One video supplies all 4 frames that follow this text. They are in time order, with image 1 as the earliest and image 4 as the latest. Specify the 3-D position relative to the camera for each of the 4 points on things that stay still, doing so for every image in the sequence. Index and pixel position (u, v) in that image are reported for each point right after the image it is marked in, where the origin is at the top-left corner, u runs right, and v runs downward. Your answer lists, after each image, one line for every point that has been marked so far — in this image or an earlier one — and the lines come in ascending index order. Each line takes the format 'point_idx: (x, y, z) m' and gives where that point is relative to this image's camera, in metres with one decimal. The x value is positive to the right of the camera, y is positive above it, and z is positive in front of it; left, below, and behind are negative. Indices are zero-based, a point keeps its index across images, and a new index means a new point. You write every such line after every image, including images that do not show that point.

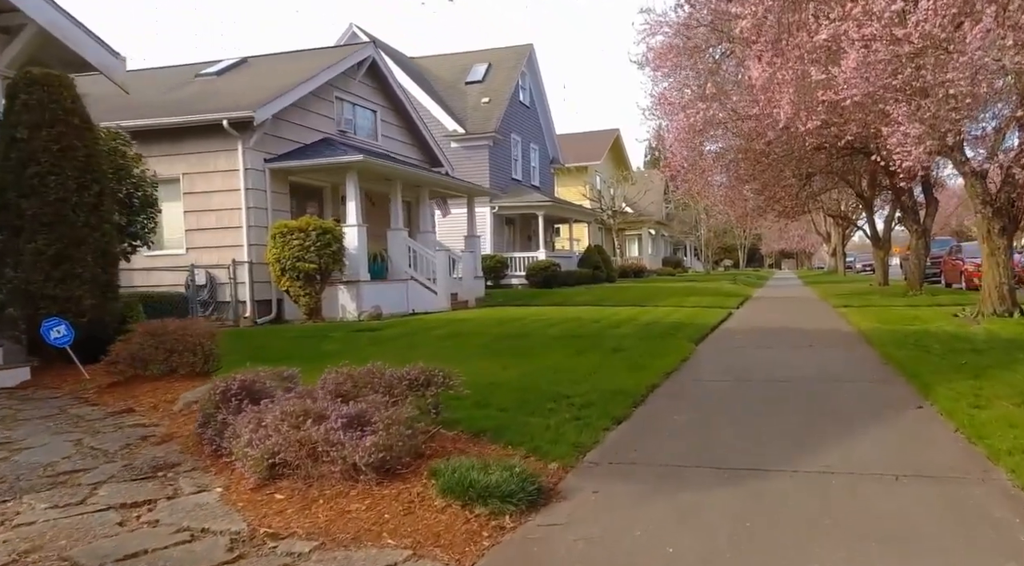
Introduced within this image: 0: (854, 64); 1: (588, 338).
0: (+4.6, +3.0, +11.7) m
1: (+0.9, -0.7, +11.0) m
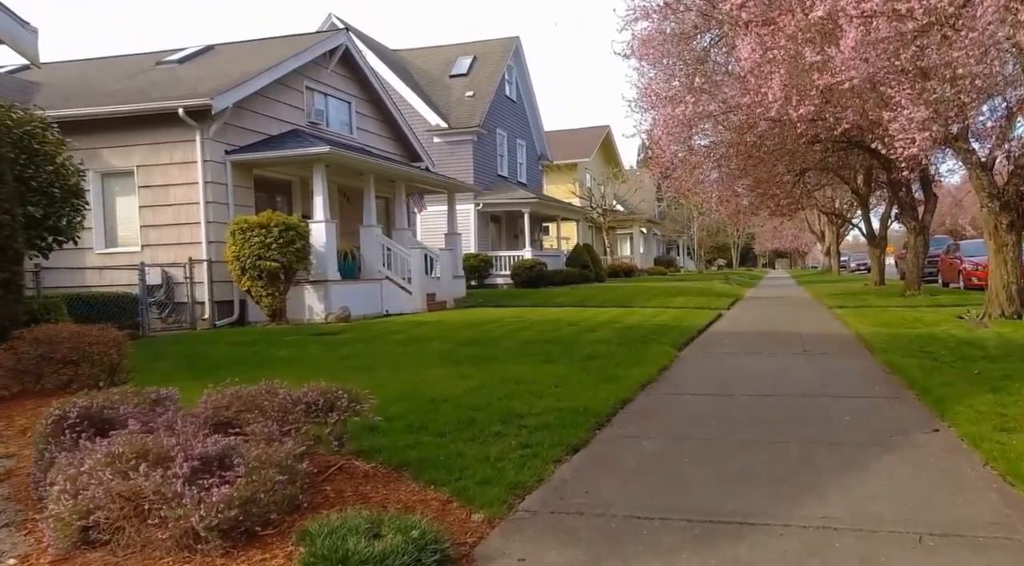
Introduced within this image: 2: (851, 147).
0: (+4.2, +3.0, +10.8) m
1: (+0.5, -0.7, +10.0) m
2: (+7.7, +3.1, +19.9) m
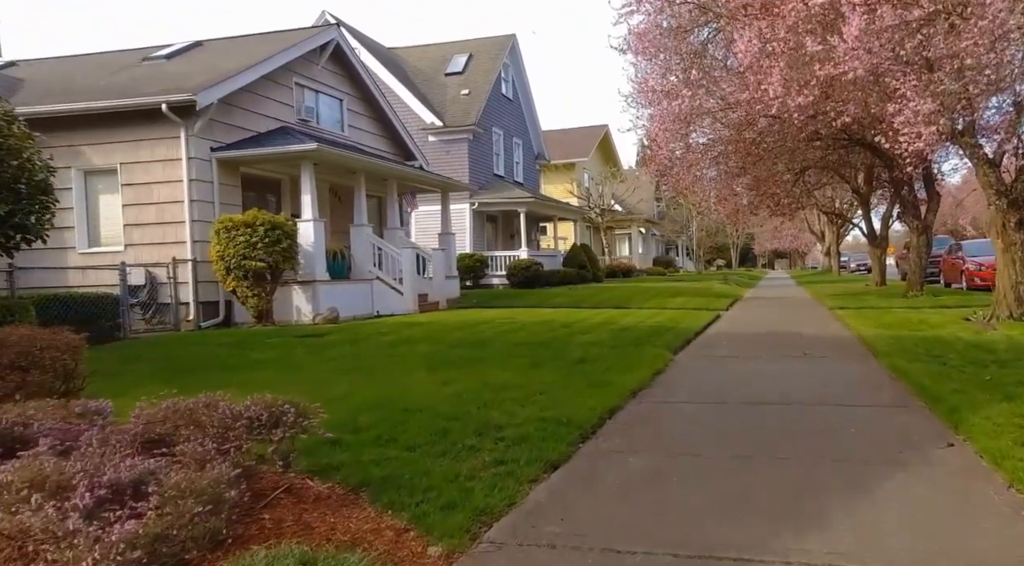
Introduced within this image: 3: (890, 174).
0: (+4.1, +3.0, +10.4) m
1: (+0.4, -0.7, +9.6) m
2: (+7.6, +3.1, +19.5) m
3: (+8.7, +2.5, +20.1) m
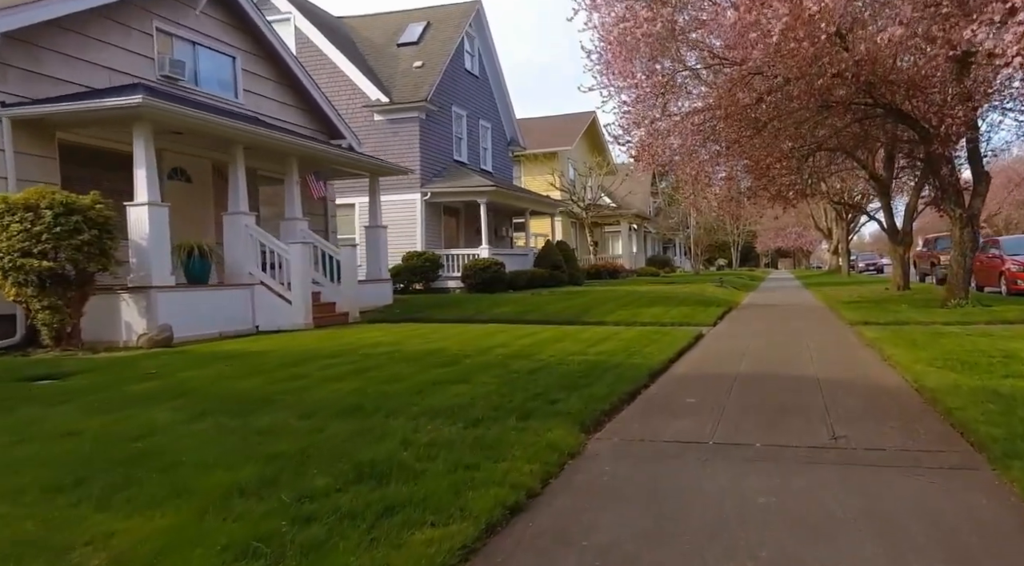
0: (+2.8, +2.9, +6.0) m
1: (-0.9, -0.8, +5.2) m
2: (+6.3, +3.0, +15.1) m
3: (+7.4, +2.4, +15.6) m
